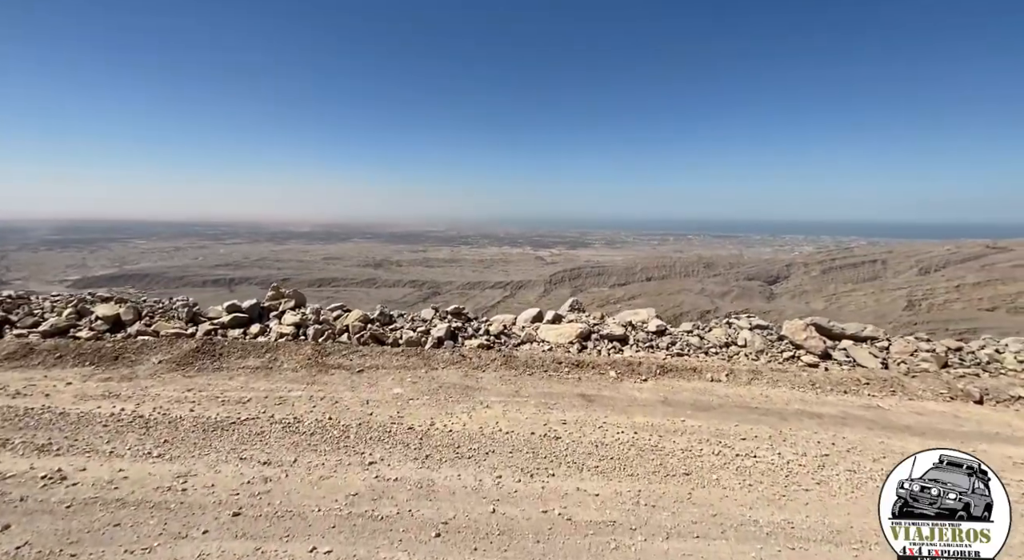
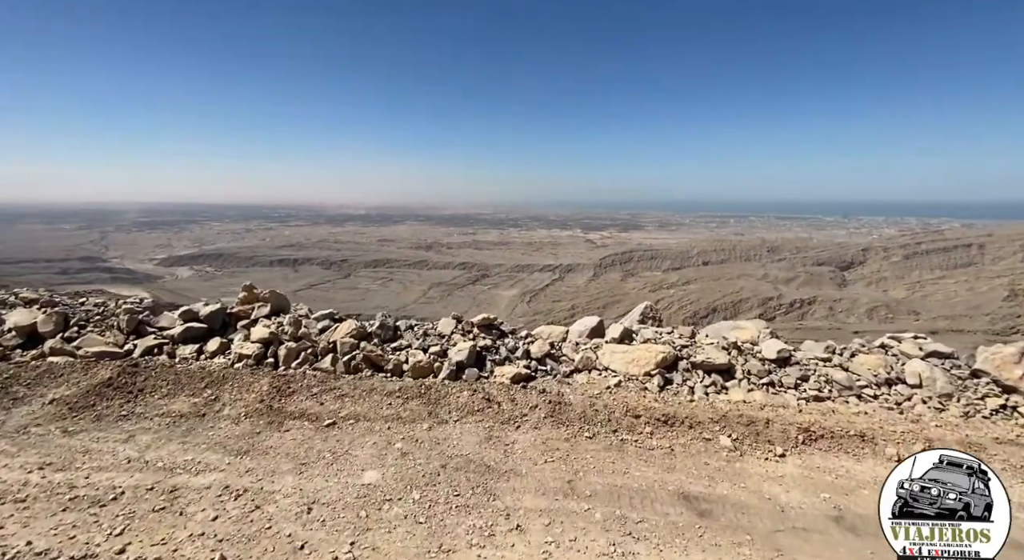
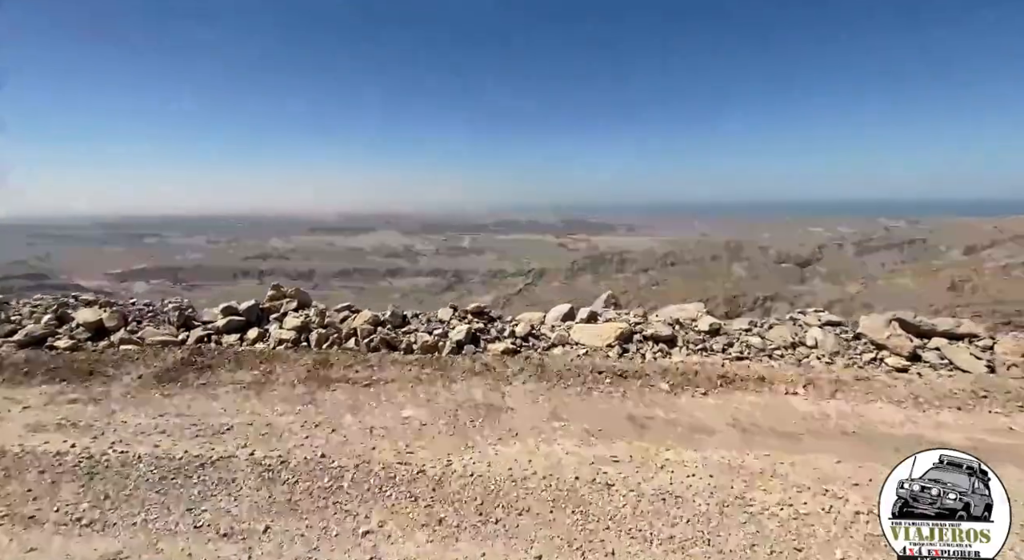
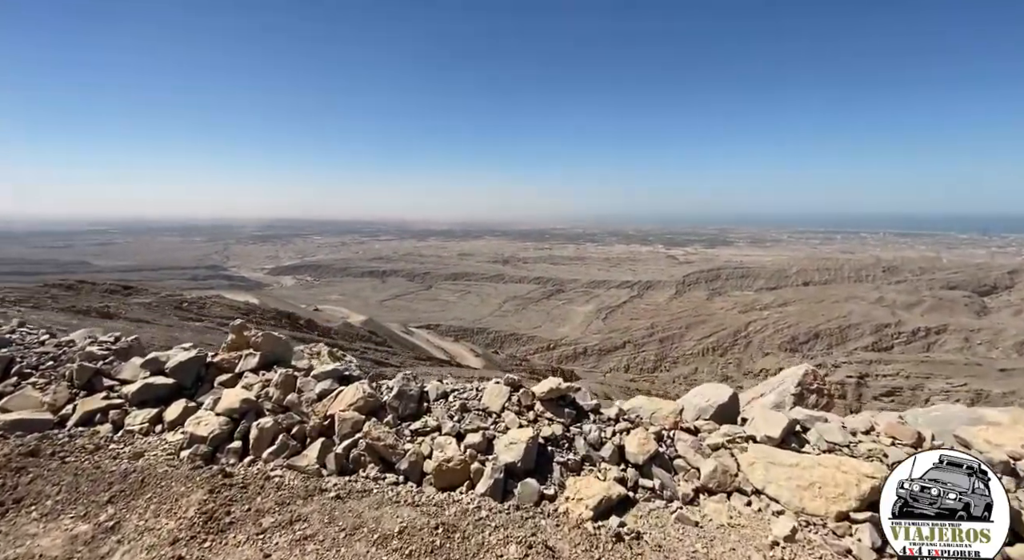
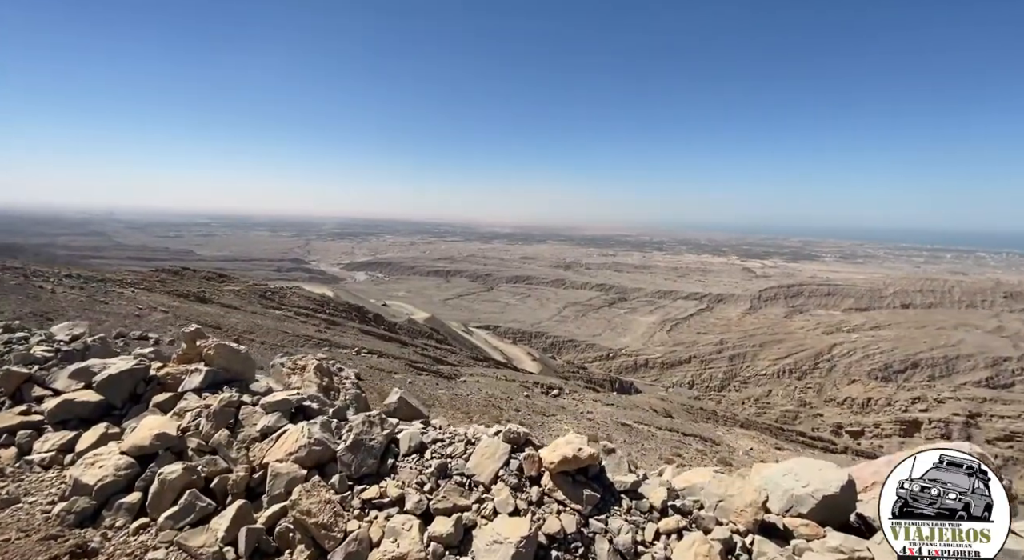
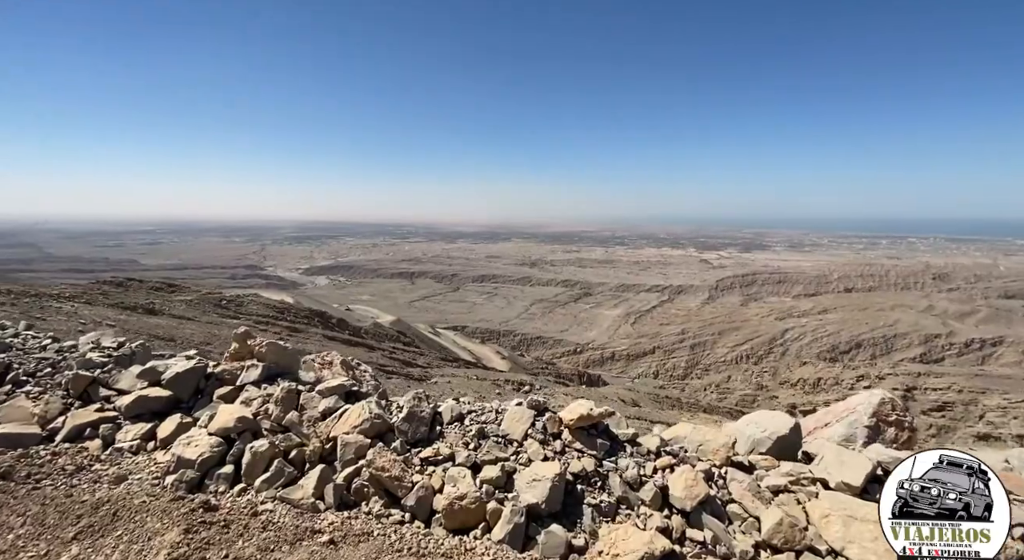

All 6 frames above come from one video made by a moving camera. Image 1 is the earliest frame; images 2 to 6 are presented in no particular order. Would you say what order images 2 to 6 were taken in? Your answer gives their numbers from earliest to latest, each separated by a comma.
3, 2, 4, 6, 5
